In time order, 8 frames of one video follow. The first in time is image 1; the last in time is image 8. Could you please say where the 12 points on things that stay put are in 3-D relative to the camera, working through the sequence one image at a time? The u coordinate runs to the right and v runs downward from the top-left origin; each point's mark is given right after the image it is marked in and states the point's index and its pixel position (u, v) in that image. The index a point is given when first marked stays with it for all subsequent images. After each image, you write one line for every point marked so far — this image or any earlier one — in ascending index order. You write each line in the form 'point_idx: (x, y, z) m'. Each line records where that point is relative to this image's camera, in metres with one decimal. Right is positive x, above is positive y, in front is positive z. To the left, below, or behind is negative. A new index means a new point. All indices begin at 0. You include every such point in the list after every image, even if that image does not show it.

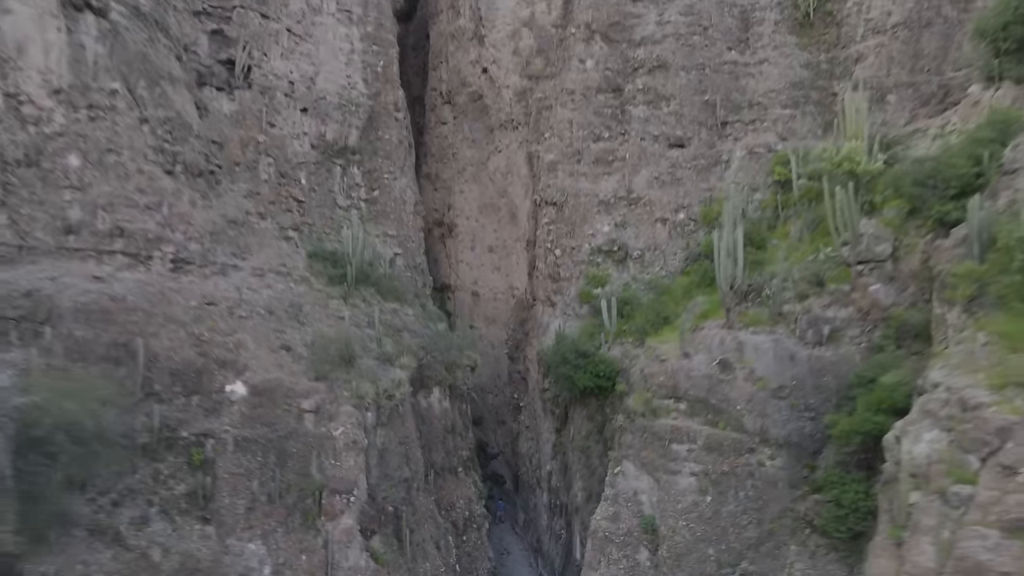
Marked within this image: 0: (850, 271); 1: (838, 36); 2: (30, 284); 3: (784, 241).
0: (+2.3, +0.1, +6.2) m
1: (+3.5, +2.7, +9.6) m
2: (-2.9, 0.0, +5.5) m
3: (+2.2, +0.4, +7.1) m
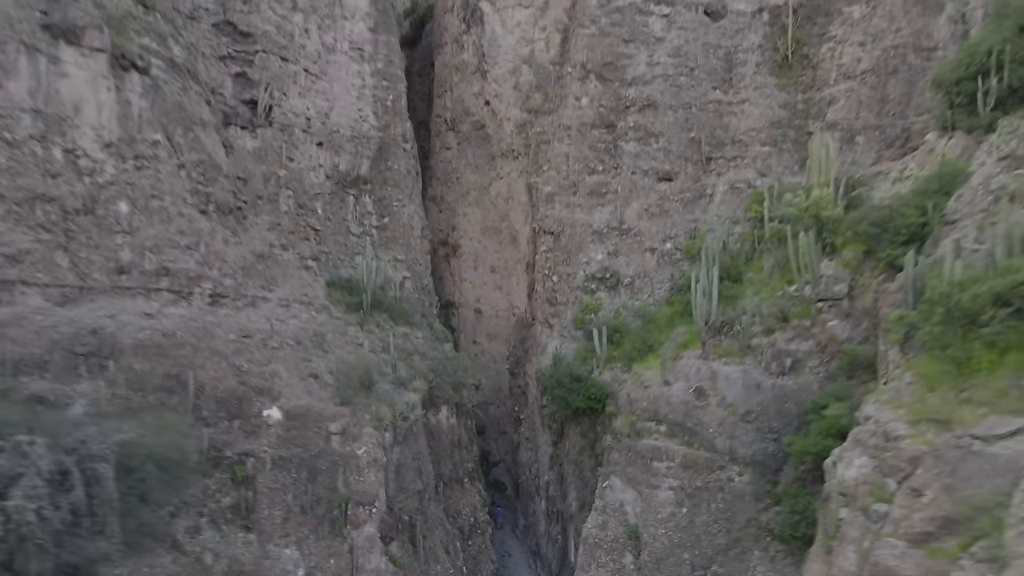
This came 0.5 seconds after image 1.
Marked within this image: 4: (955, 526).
0: (+2.3, -0.2, +7.0) m
1: (+3.5, +2.4, +10.4) m
2: (-2.9, -0.3, +6.3) m
3: (+2.2, +0.1, +7.9) m
4: (+2.0, -1.1, +4.1) m
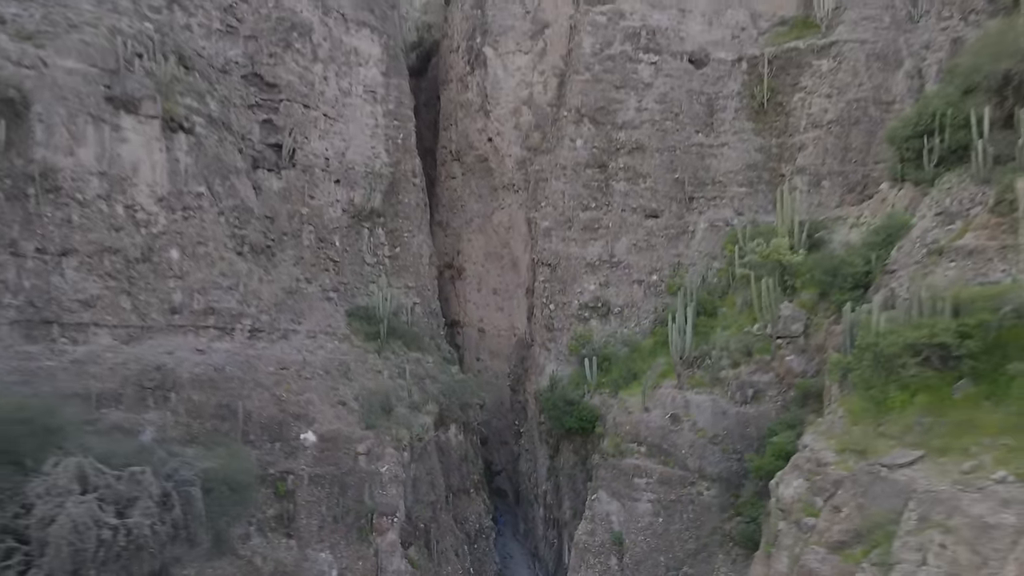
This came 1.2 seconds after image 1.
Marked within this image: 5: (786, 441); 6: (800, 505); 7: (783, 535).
0: (+2.3, -0.5, +8.0) m
1: (+3.5, +2.1, +11.4) m
2: (-2.9, -0.6, +7.3) m
3: (+2.2, -0.2, +9.0) m
4: (+2.0, -1.4, +5.2) m
5: (+2.1, -1.2, +7.1) m
6: (+1.8, -1.4, +5.8) m
7: (+1.8, -1.6, +5.9) m
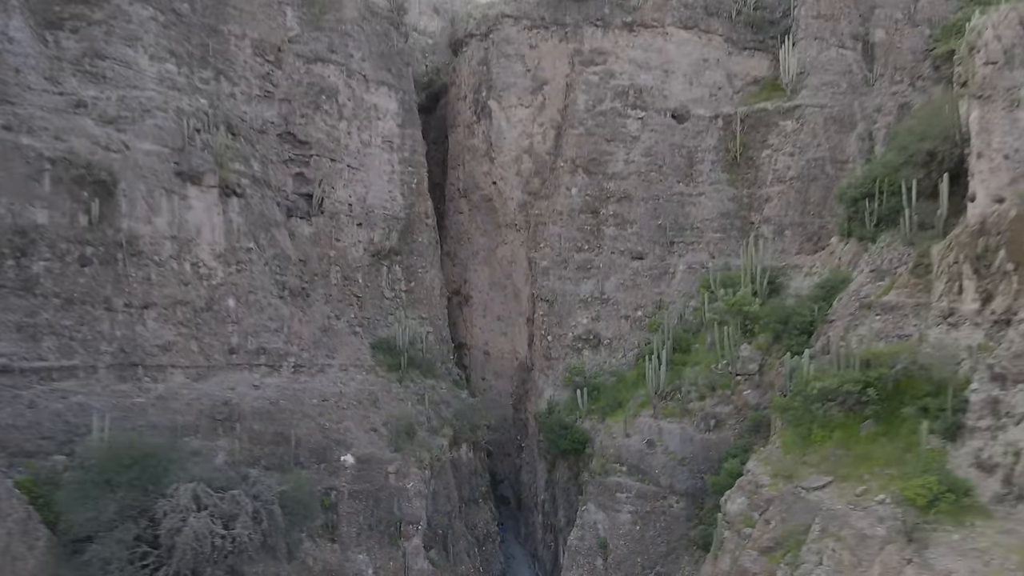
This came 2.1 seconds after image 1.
0: (+2.4, -1.0, +9.6) m
1: (+3.5, +1.6, +13.0) m
2: (-2.9, -1.1, +8.9) m
3: (+2.2, -0.7, +10.5) m
4: (+2.0, -1.9, +6.7) m
5: (+2.1, -1.7, +8.6) m
6: (+1.9, -1.9, +7.4) m
7: (+1.8, -2.1, +7.5) m
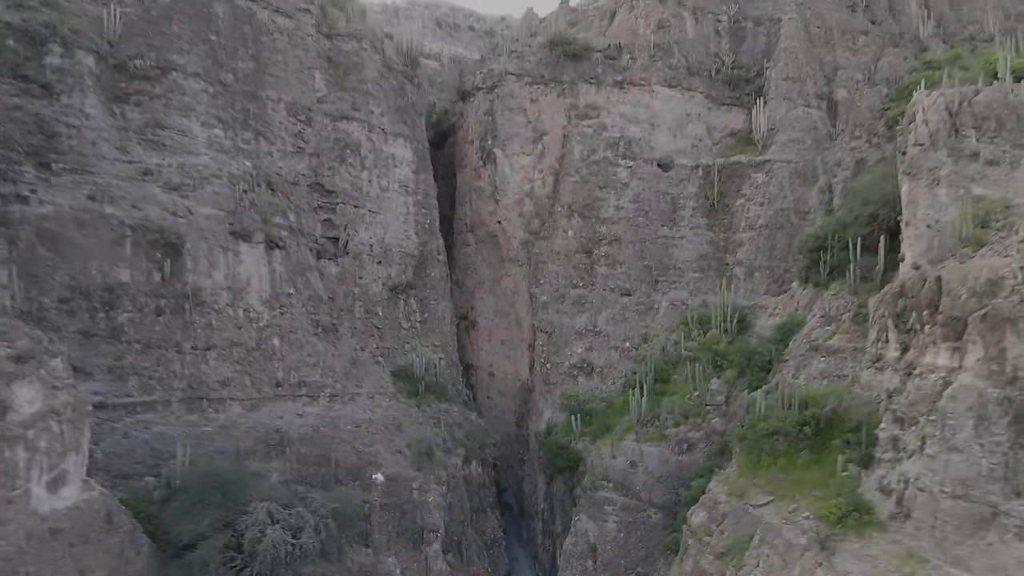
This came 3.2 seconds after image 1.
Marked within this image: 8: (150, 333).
0: (+2.4, -1.5, +11.3) m
1: (+3.6, +1.1, +14.7) m
2: (-2.8, -1.6, +10.6) m
3: (+2.3, -1.2, +12.2) m
4: (+2.1, -2.5, +8.4) m
5: (+2.2, -2.2, +10.3) m
6: (+1.9, -2.4, +9.1) m
7: (+1.9, -2.6, +9.1) m
8: (-4.1, -0.5, +10.2) m
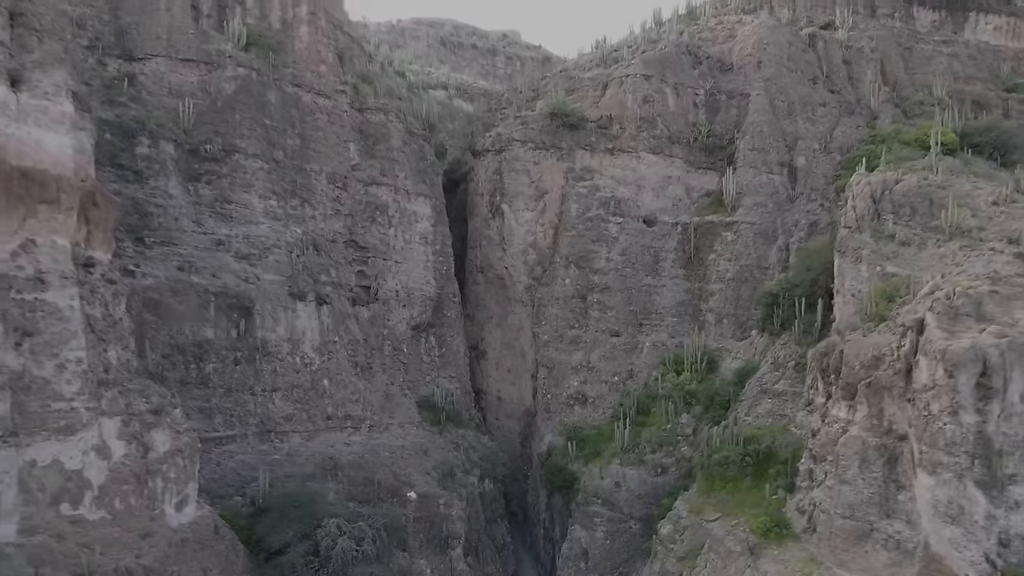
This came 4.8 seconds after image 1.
0: (+2.5, -2.3, +13.8) m
1: (+3.7, +0.3, +17.2) m
2: (-2.7, -2.4, +13.1) m
3: (+2.4, -2.0, +14.7) m
4: (+2.2, -3.2, +11.0) m
5: (+2.3, -3.0, +12.8) m
6: (+2.0, -3.2, +11.6) m
7: (+2.0, -3.4, +11.7) m
8: (-4.0, -1.3, +12.8) m
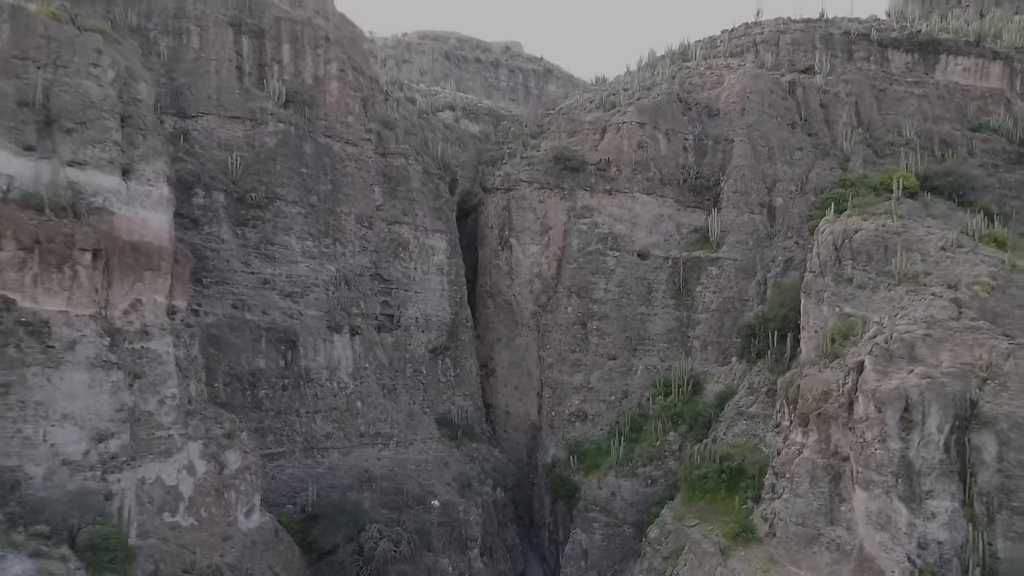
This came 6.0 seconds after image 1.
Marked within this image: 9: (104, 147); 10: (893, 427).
0: (+2.7, -2.9, +15.8) m
1: (+3.9, -0.3, +19.2) m
2: (-2.5, -3.0, +15.1) m
3: (+2.6, -2.6, +16.8) m
4: (+2.3, -3.9, +13.0) m
5: (+2.5, -3.6, +14.9) m
6: (+2.2, -3.8, +13.6) m
7: (+2.1, -4.0, +13.7) m
8: (-3.8, -1.9, +14.8) m
9: (-4.8, +1.6, +10.5) m
10: (+4.6, -1.7, +10.8) m
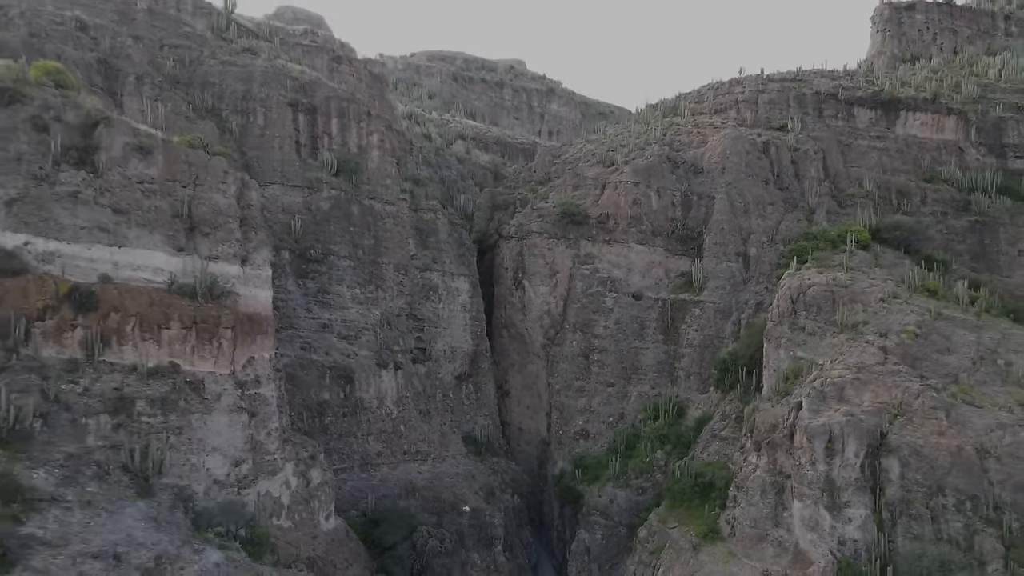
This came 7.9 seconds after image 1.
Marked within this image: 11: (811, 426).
0: (+3.0, -3.9, +19.3) m
1: (+4.2, -1.3, +22.7) m
2: (-2.2, -3.9, +18.6) m
3: (+2.9, -3.6, +20.2) m
4: (+2.7, -4.8, +16.5) m
5: (+2.8, -4.6, +18.4) m
6: (+2.5, -4.8, +17.1) m
7: (+2.5, -5.0, +17.2) m
8: (-3.5, -2.8, +18.3) m
9: (-4.4, +0.7, +14.0) m
10: (+4.9, -2.6, +14.2) m
11: (+4.9, -2.2, +14.4) m
